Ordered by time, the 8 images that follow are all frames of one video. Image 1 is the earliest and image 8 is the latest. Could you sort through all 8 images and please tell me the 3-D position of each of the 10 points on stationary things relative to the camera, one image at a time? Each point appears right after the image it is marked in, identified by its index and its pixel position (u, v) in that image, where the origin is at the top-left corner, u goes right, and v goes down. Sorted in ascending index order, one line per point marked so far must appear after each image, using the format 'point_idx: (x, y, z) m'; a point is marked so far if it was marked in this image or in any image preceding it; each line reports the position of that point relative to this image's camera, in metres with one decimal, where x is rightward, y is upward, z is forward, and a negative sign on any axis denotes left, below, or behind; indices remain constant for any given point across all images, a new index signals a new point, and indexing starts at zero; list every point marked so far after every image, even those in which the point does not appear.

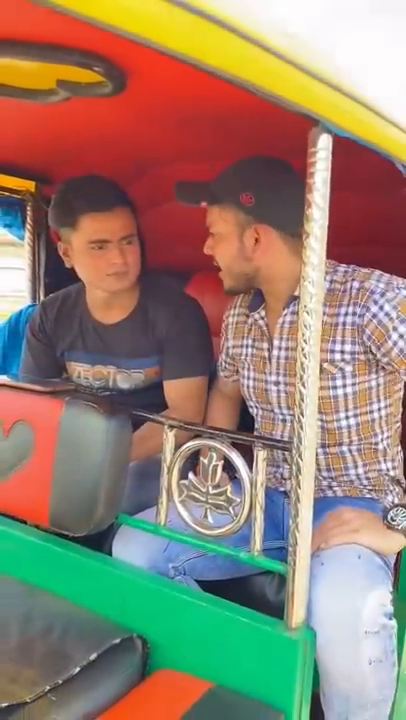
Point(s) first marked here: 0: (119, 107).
0: (-0.2, +0.5, +1.8) m
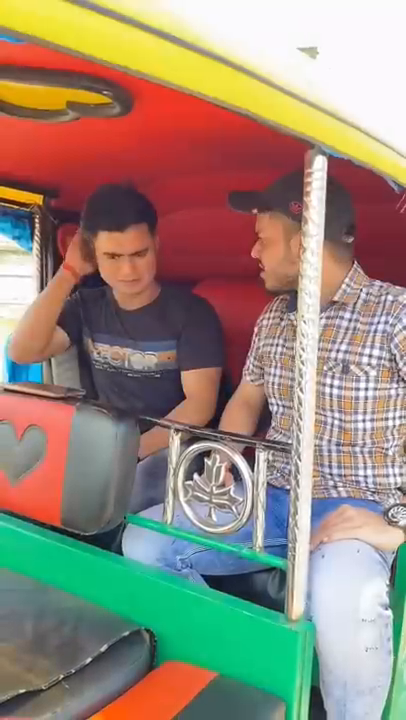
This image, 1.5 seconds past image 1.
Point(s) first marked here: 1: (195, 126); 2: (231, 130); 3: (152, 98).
0: (-0.2, +0.5, +1.8) m
1: (0.0, +0.5, +1.7) m
2: (+0.1, +0.5, +1.7) m
3: (-0.1, +0.5, +1.5) m
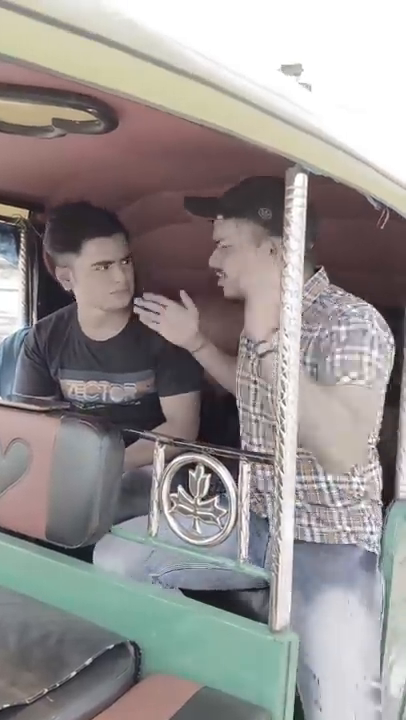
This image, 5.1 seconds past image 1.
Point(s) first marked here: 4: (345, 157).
0: (-0.2, +0.5, +1.8) m
1: (-0.1, +0.5, +1.7) m
2: (0.0, +0.5, +1.7) m
3: (-0.1, +0.5, +1.5) m
4: (+0.3, +0.4, +1.4) m
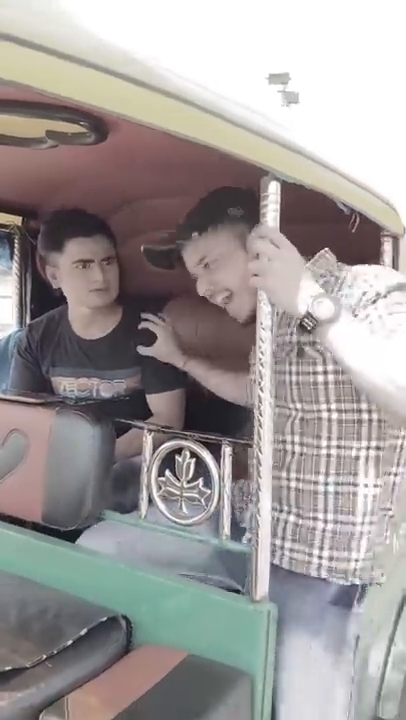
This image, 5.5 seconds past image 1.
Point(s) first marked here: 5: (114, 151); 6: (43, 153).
0: (-0.3, +0.5, +2.0) m
1: (-0.1, +0.5, +1.8) m
2: (0.0, +0.5, +1.8) m
3: (-0.2, +0.5, +1.7) m
4: (+0.2, +0.4, +1.5) m
5: (-0.2, +0.5, +1.9) m
6: (-0.4, +0.5, +2.0) m
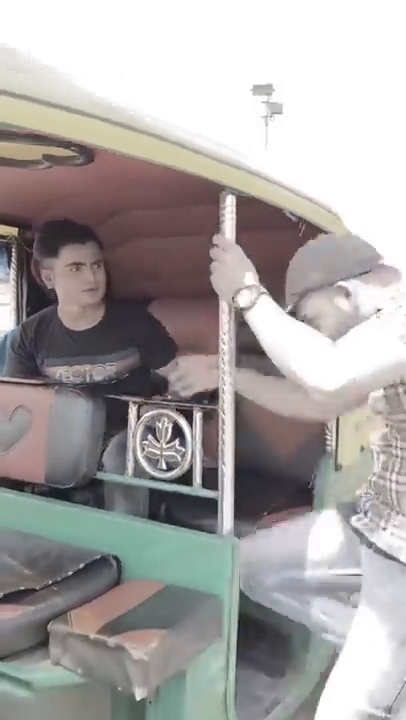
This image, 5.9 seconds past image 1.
0: (-0.3, +0.5, +2.3) m
1: (-0.2, +0.5, +2.2) m
2: (-0.1, +0.5, +2.2) m
3: (-0.2, +0.5, +2.0) m
4: (+0.2, +0.4, +1.8) m
5: (-0.3, +0.5, +2.2) m
6: (-0.5, +0.6, +2.3) m
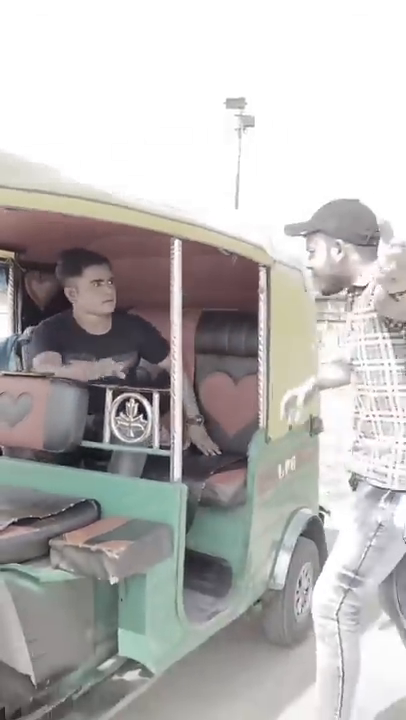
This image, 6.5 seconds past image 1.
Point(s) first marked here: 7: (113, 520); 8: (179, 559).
0: (-0.5, +0.6, +3.0) m
1: (-0.3, +0.5, +2.9) m
2: (-0.2, +0.5, +2.9) m
3: (-0.4, +0.5, +2.7) m
4: (0.0, +0.4, +2.6) m
5: (-0.4, +0.5, +3.0) m
6: (-0.6, +0.6, +3.0) m
7: (-0.3, -0.5, +2.6) m
8: (-0.1, -0.7, +2.6) m
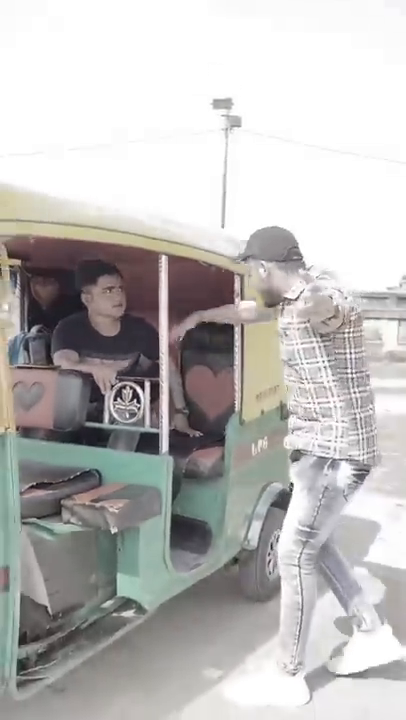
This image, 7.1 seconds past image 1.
0: (-0.6, +0.6, +3.6) m
1: (-0.4, +0.6, +3.5) m
2: (-0.3, +0.6, +3.5) m
3: (-0.5, +0.6, +3.3) m
4: (-0.1, +0.5, +3.1) m
5: (-0.5, +0.6, +3.5) m
6: (-0.7, +0.6, +3.6) m
7: (-0.4, -0.5, +3.2) m
8: (-0.1, -0.6, +3.2) m
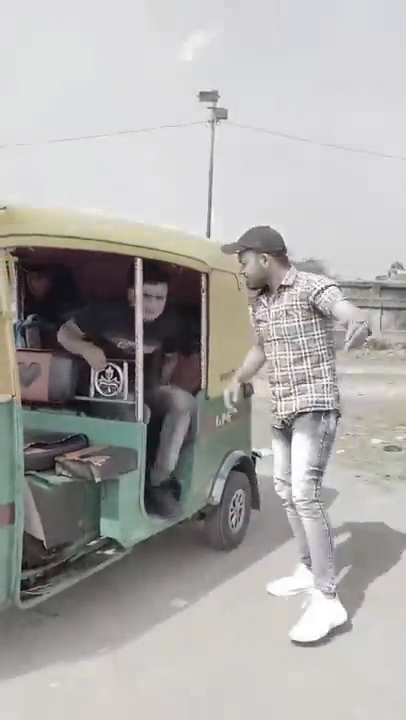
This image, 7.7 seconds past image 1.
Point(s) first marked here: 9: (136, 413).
0: (-0.7, +0.7, +4.3) m
1: (-0.6, +0.6, +4.2) m
2: (-0.5, +0.6, +4.2) m
3: (-0.6, +0.6, +4.0) m
4: (-0.2, +0.5, +3.8) m
5: (-0.7, +0.7, +4.2) m
6: (-0.9, +0.7, +4.3) m
7: (-0.5, -0.4, +3.8) m
8: (-0.3, -0.6, +3.9) m
9: (-0.3, -0.3, +3.9) m
